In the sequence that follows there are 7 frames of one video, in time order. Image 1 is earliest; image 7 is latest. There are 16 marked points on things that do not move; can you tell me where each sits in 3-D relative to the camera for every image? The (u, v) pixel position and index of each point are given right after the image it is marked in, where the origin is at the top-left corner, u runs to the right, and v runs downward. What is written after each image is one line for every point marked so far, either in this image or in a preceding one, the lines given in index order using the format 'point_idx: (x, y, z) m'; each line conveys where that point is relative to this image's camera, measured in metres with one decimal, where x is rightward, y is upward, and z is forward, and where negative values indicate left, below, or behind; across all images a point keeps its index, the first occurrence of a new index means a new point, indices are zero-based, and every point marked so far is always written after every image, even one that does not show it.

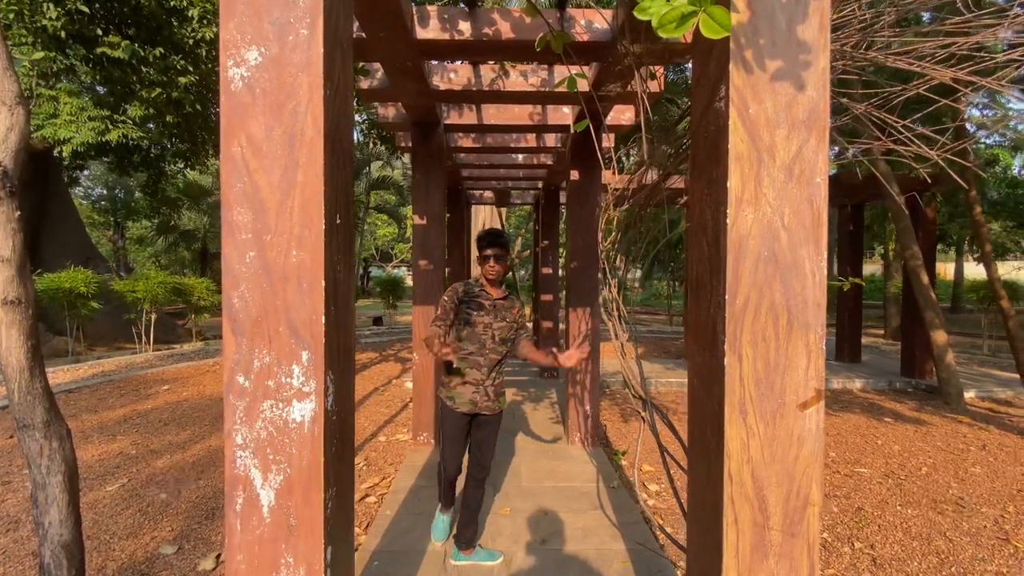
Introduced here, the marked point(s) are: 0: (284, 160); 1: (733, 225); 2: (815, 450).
0: (-0.6, +0.3, +1.4) m
1: (+0.6, +0.2, +1.5) m
2: (+0.8, -0.4, +1.5) m
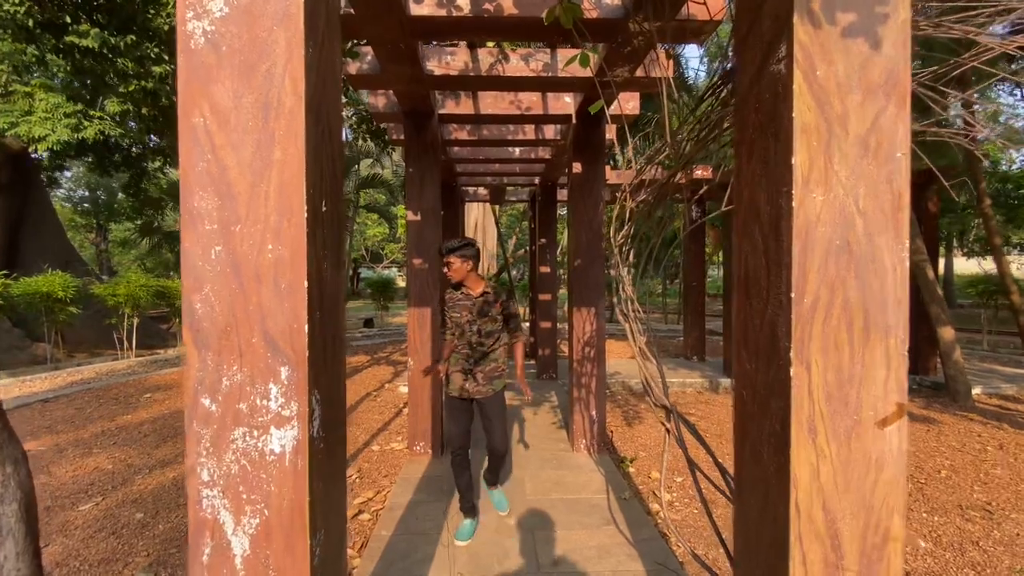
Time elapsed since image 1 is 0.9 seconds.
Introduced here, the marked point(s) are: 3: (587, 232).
0: (-0.5, +0.3, +1.2) m
1: (+0.6, +0.2, +1.2) m
2: (+0.8, -0.4, +1.2) m
3: (+0.5, +0.4, +4.2) m
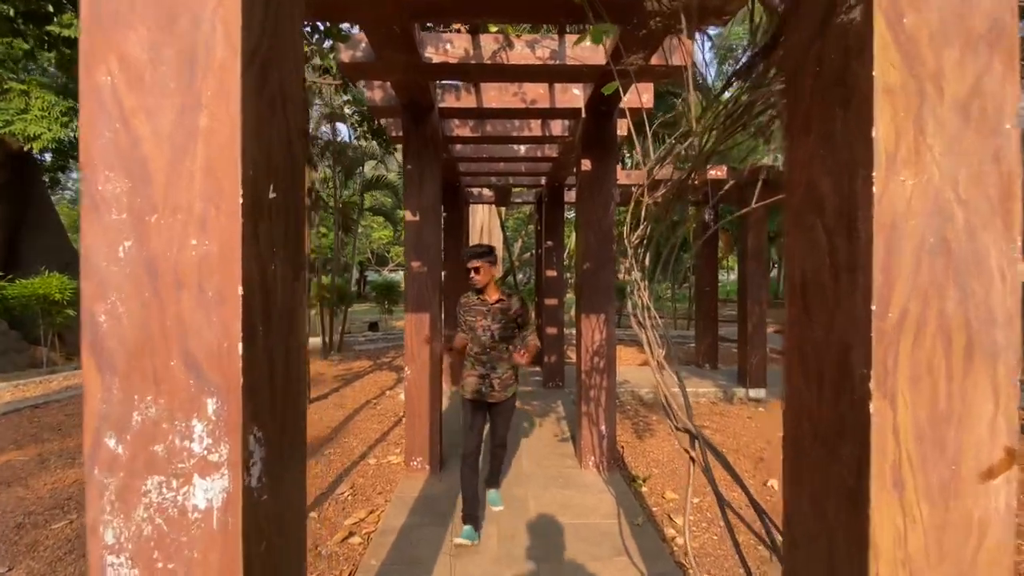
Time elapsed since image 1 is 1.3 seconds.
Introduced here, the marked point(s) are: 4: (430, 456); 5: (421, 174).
0: (-0.5, +0.3, +0.9) m
1: (+0.6, +0.1, +0.9) m
2: (+0.8, -0.4, +1.0) m
3: (+0.6, +0.4, +3.9) m
4: (-0.6, -1.2, +4.0) m
5: (-0.6, +0.8, +4.0) m
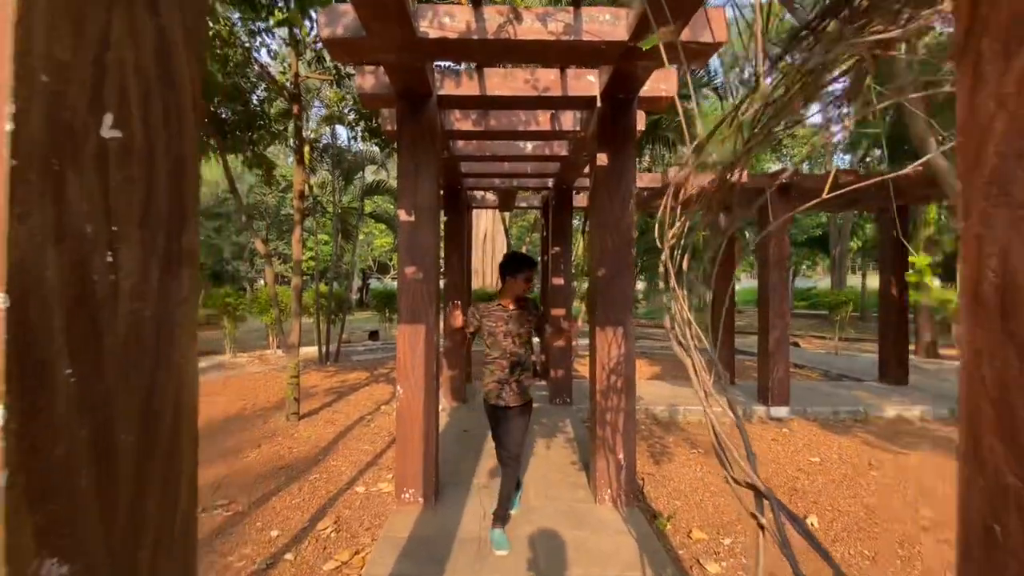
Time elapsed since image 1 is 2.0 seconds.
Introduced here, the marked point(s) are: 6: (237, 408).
0: (-0.5, +0.3, +0.5) m
1: (+0.6, +0.1, +0.5) m
2: (+0.8, -0.4, +0.5) m
3: (+0.6, +0.3, +3.5) m
4: (-0.5, -1.2, +3.6) m
5: (-0.6, +0.7, +3.5) m
6: (-3.3, -1.4, +6.9) m
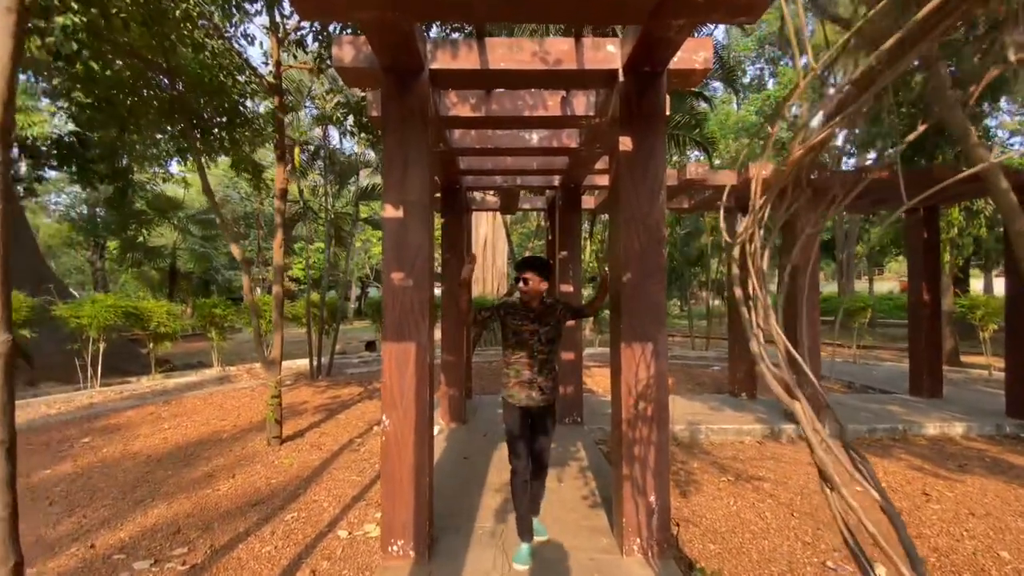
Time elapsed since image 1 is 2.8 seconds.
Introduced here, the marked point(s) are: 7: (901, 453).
0: (-0.5, +0.3, -0.1) m
1: (+0.7, +0.1, -0.1) m
2: (+0.9, -0.4, -0.1) m
3: (+0.6, +0.3, +2.9) m
4: (-0.5, -1.3, +3.0) m
5: (-0.5, +0.7, +3.0) m
6: (-3.2, -1.5, +6.3) m
7: (+3.6, -1.5, +5.4) m
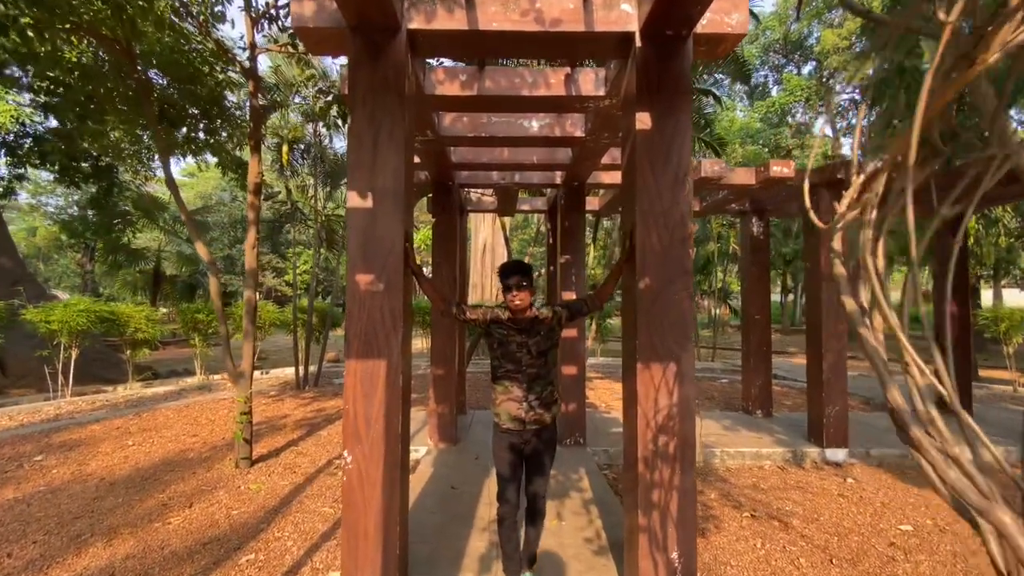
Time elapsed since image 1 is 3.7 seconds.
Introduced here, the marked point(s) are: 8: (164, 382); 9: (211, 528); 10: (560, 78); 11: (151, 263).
0: (-0.5, +0.3, -0.6) m
1: (+0.6, +0.1, -0.6) m
2: (+0.8, -0.4, -0.6) m
3: (+0.6, +0.2, +2.4) m
4: (-0.5, -1.3, +2.5) m
5: (-0.6, +0.6, +2.5) m
6: (-3.3, -1.6, +5.8) m
7: (+3.5, -1.6, +4.9) m
8: (-6.4, -1.7, +10.8) m
9: (-1.9, -1.5, +3.8) m
10: (+0.3, +1.1, +3.2) m
11: (-8.3, +0.6, +13.5) m
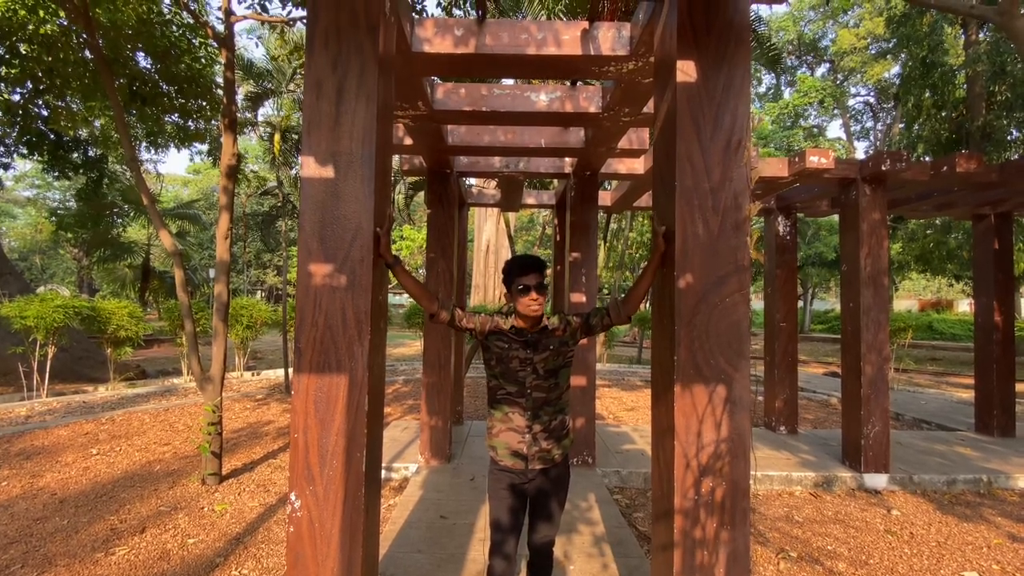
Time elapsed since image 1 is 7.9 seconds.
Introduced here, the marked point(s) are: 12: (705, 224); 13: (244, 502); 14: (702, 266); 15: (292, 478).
0: (-0.5, +0.3, -1.1) m
1: (+0.6, +0.1, -1.1) m
2: (+0.8, -0.4, -1.1) m
3: (+0.6, +0.2, +1.8) m
4: (-0.5, -1.3, +1.9) m
5: (-0.5, +0.7, +1.9) m
6: (-3.3, -1.5, +5.3) m
7: (+3.5, -1.7, +4.3) m
8: (-6.4, -1.7, +10.3) m
9: (-1.9, -1.5, +3.2) m
10: (+0.3, +1.2, +2.6) m
11: (-8.2, +0.7, +13.0) m
12: (+0.6, +0.2, +1.8) m
13: (-1.9, -1.5, +4.2) m
14: (+0.6, +0.1, +1.8) m
15: (-0.7, -0.6, +1.8) m
